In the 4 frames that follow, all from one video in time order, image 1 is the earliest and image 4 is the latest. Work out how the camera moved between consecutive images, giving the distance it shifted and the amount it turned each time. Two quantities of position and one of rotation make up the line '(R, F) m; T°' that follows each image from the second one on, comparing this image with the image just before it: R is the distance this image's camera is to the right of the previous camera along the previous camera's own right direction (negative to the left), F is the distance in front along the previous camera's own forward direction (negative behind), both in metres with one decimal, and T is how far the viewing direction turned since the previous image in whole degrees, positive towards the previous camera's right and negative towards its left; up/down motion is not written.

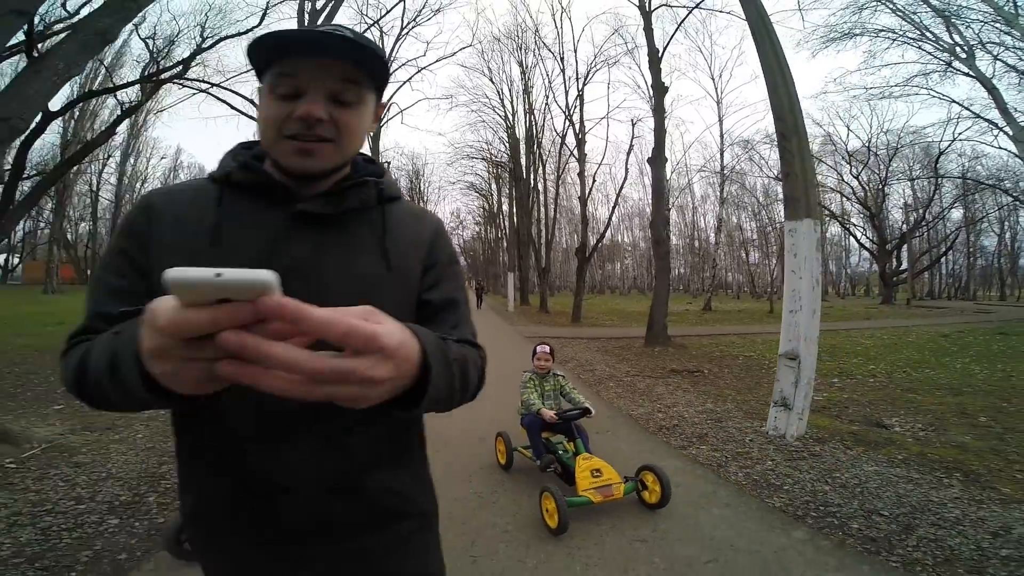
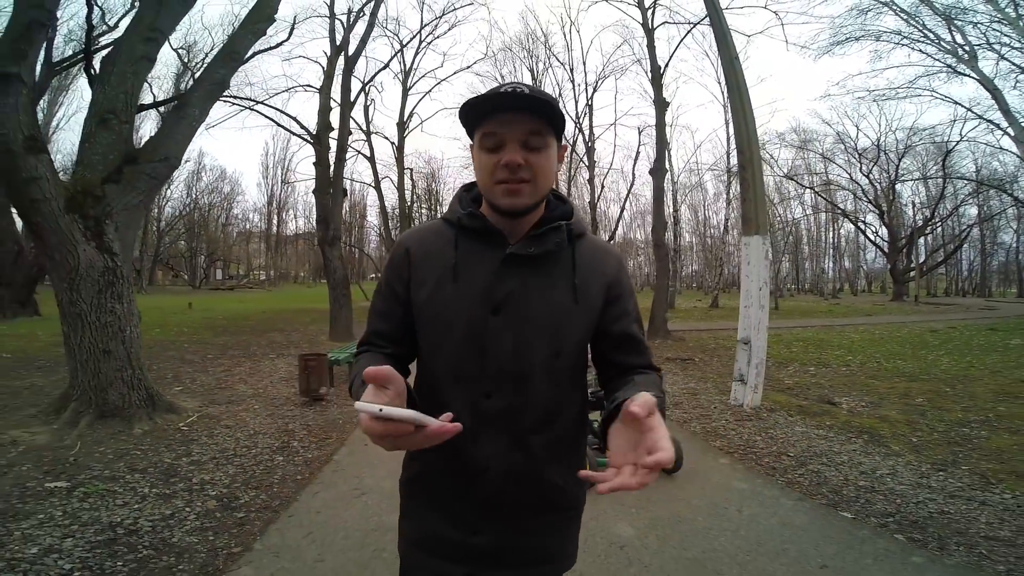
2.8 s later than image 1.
(-0.1, -1.8) m; -1°
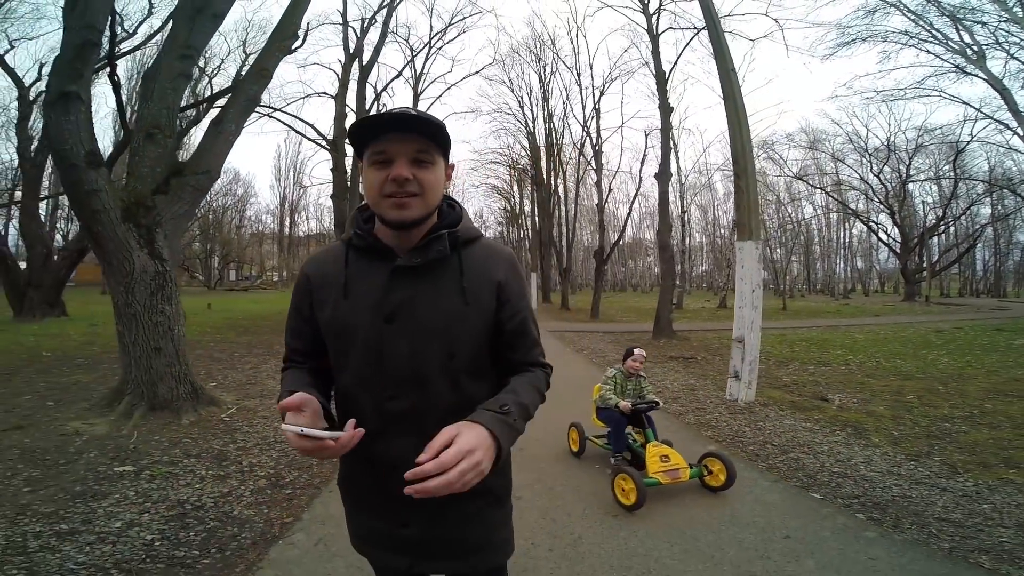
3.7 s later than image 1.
(0.0, -0.6) m; -1°
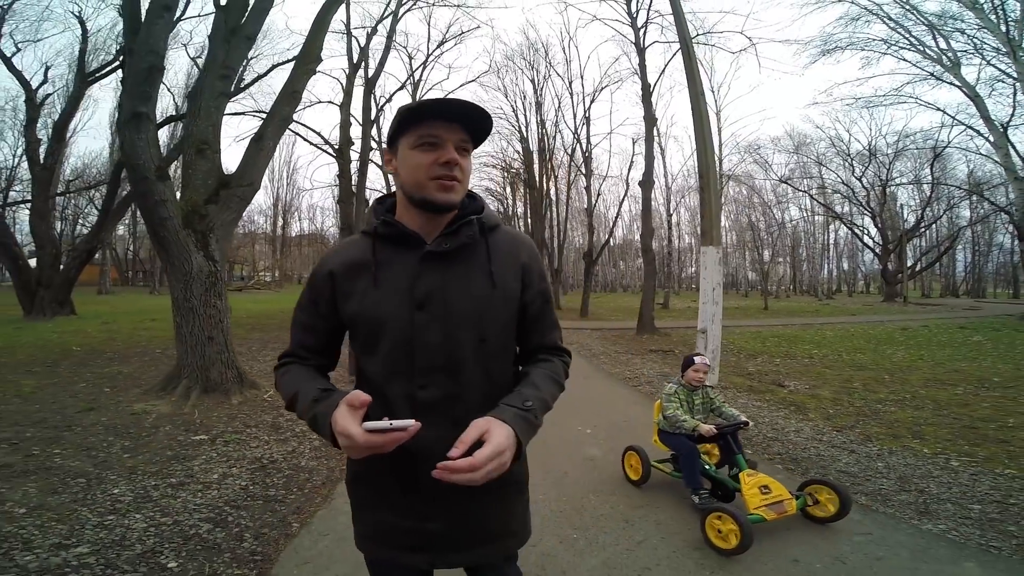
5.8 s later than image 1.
(-0.1, -1.2) m; +1°
